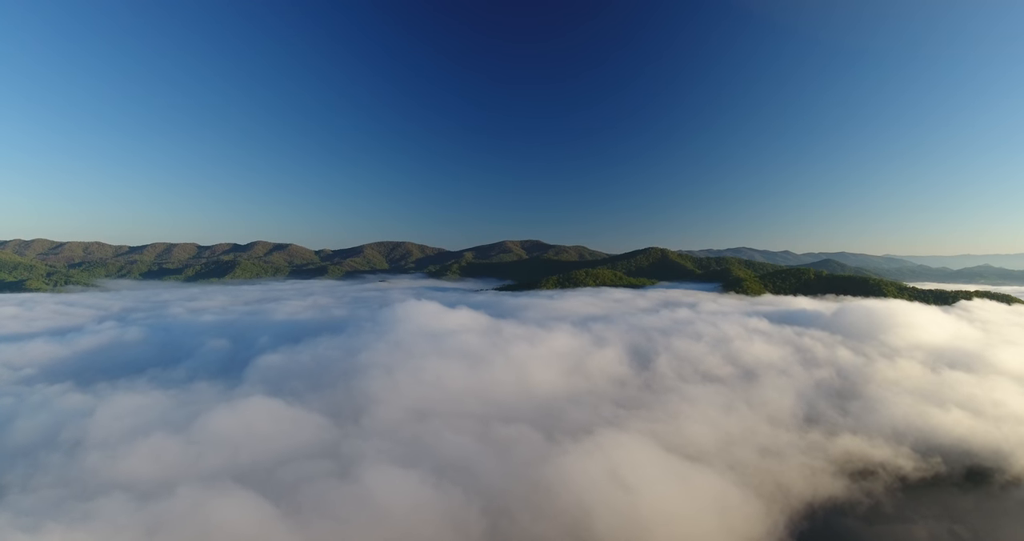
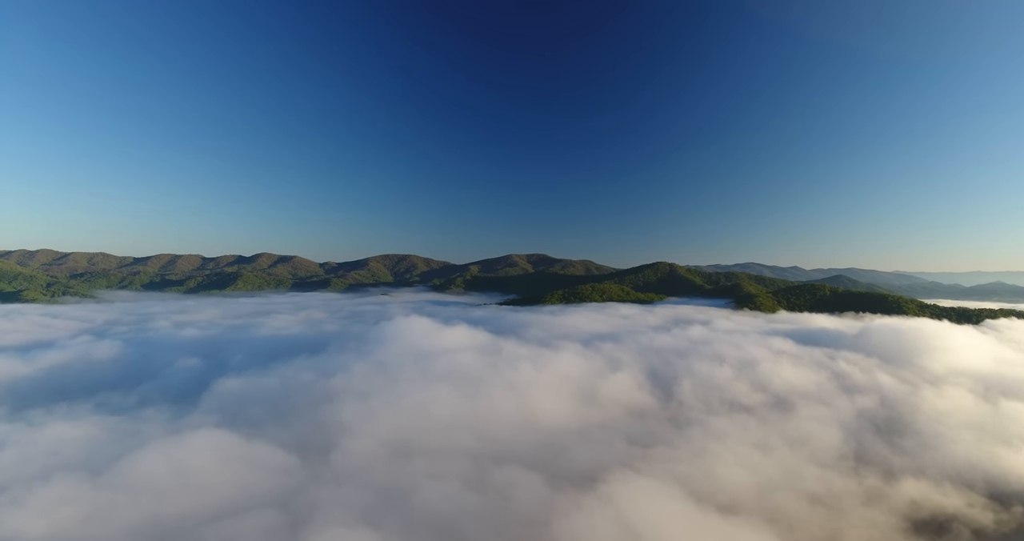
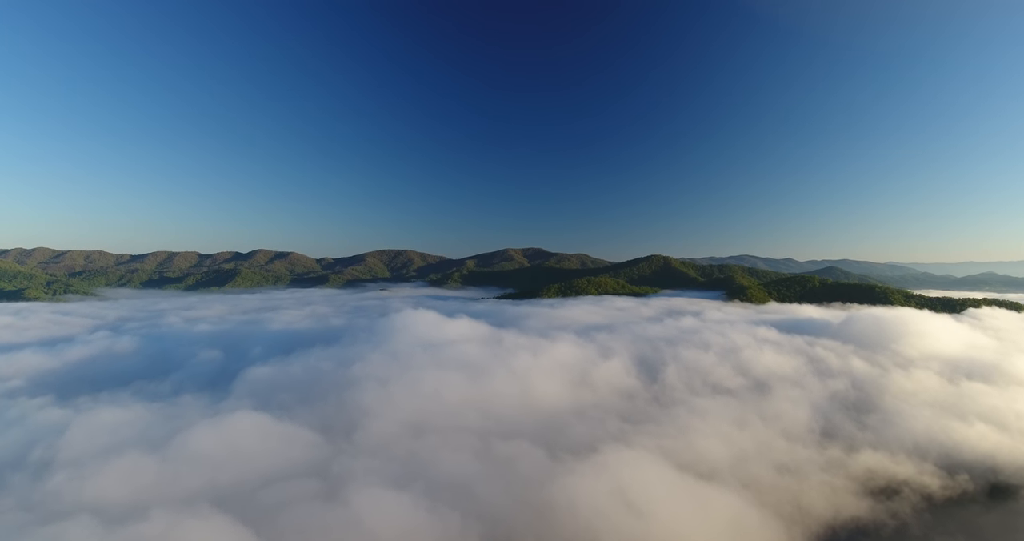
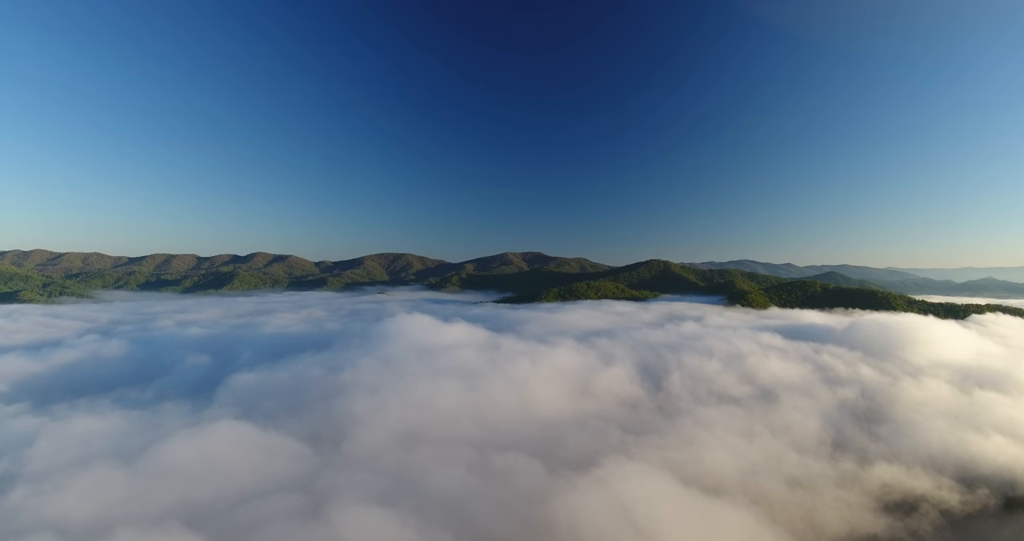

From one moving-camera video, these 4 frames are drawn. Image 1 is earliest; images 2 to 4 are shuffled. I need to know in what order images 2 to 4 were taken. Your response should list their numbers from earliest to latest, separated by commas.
3, 4, 2
